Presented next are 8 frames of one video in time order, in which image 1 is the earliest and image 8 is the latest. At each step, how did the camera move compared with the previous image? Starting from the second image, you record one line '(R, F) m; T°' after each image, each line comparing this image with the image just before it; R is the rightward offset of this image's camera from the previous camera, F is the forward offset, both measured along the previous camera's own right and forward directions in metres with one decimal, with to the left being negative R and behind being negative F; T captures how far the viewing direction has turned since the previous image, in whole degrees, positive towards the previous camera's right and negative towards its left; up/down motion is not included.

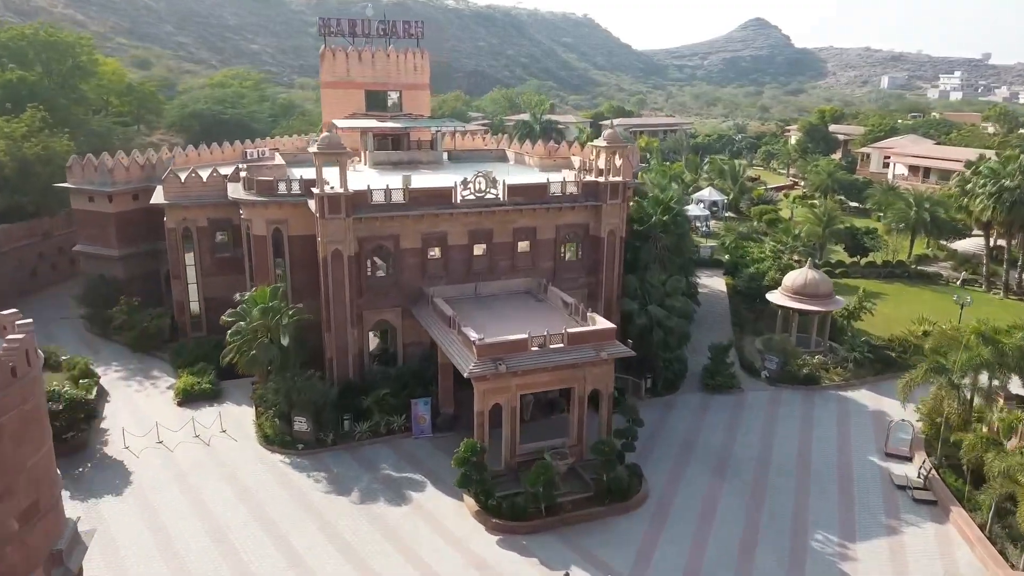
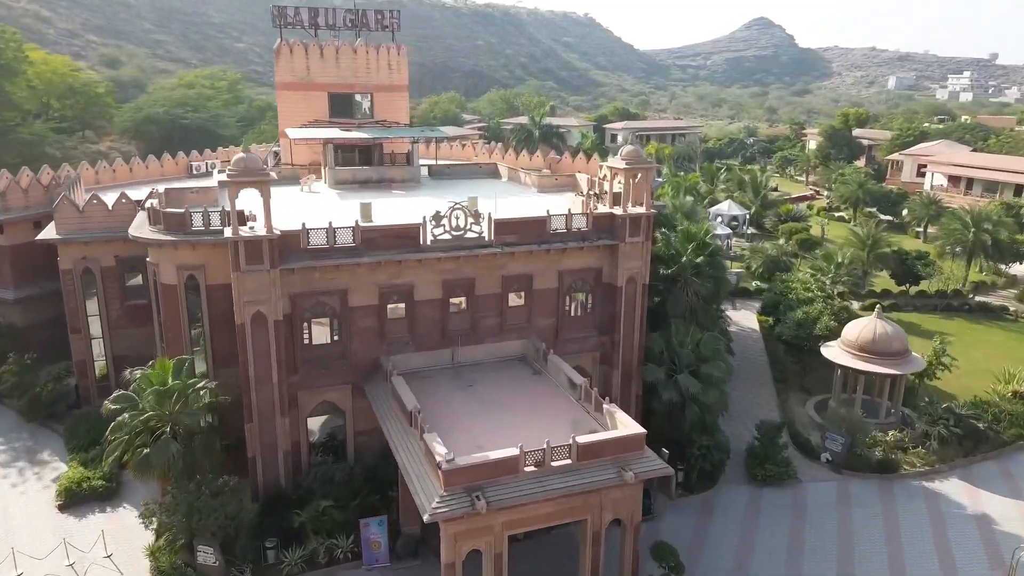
(+0.4, +6.1) m; 0°
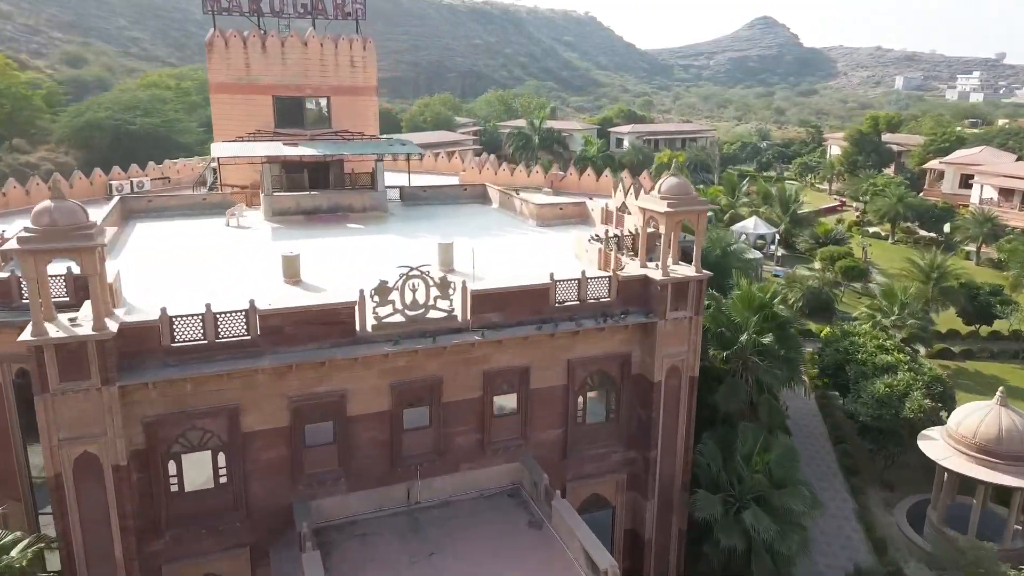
(+0.3, +6.3) m; 0°
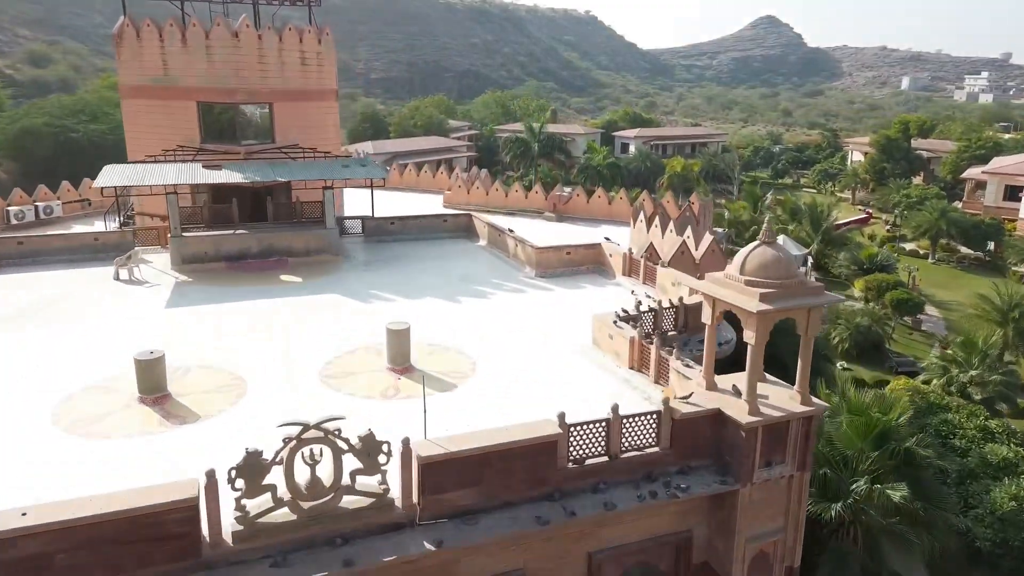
(+0.2, +5.3) m; 0°
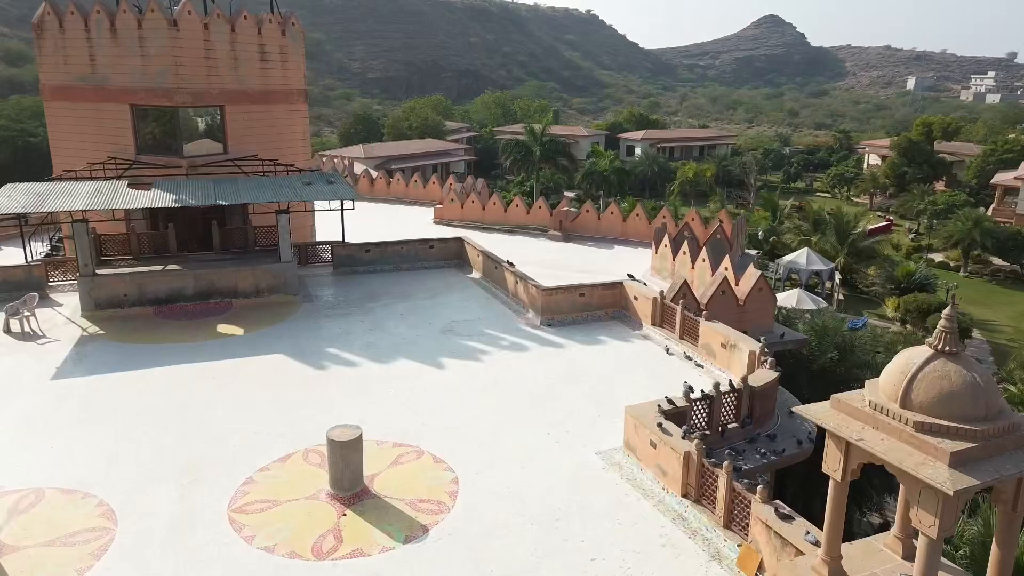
(0.0, +3.3) m; 0°
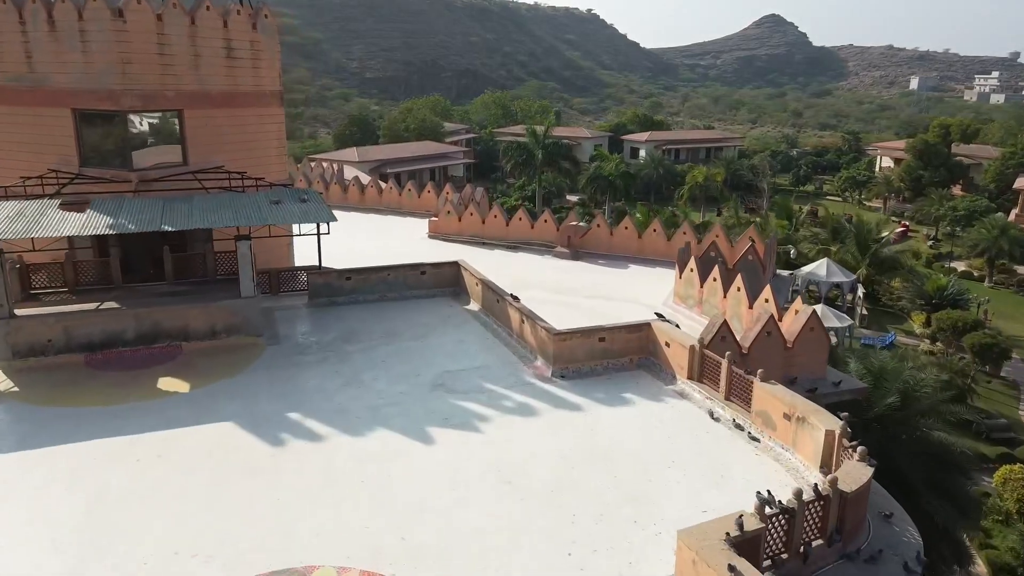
(-0.1, +2.2) m; 0°
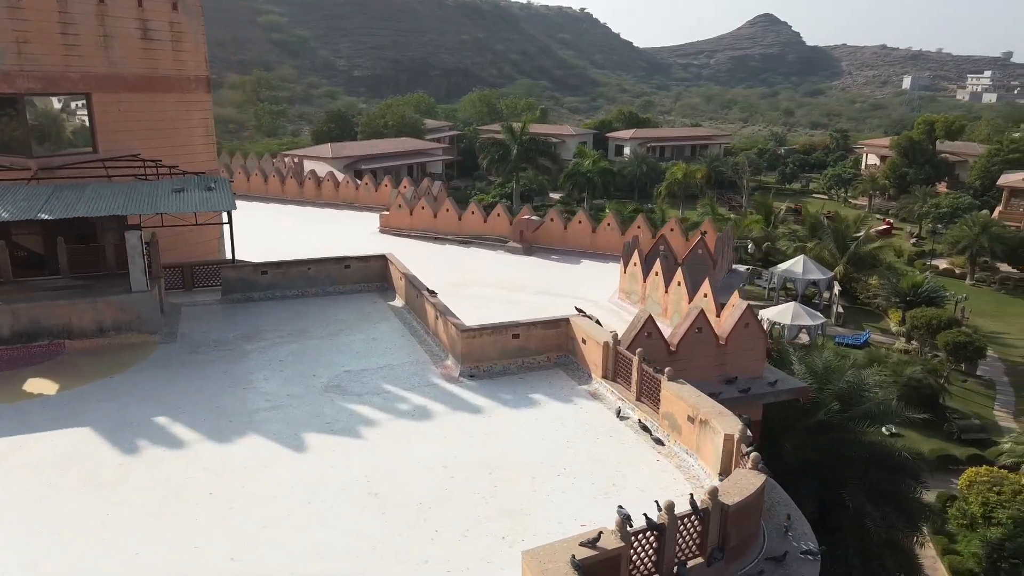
(+1.5, +0.8) m; 0°
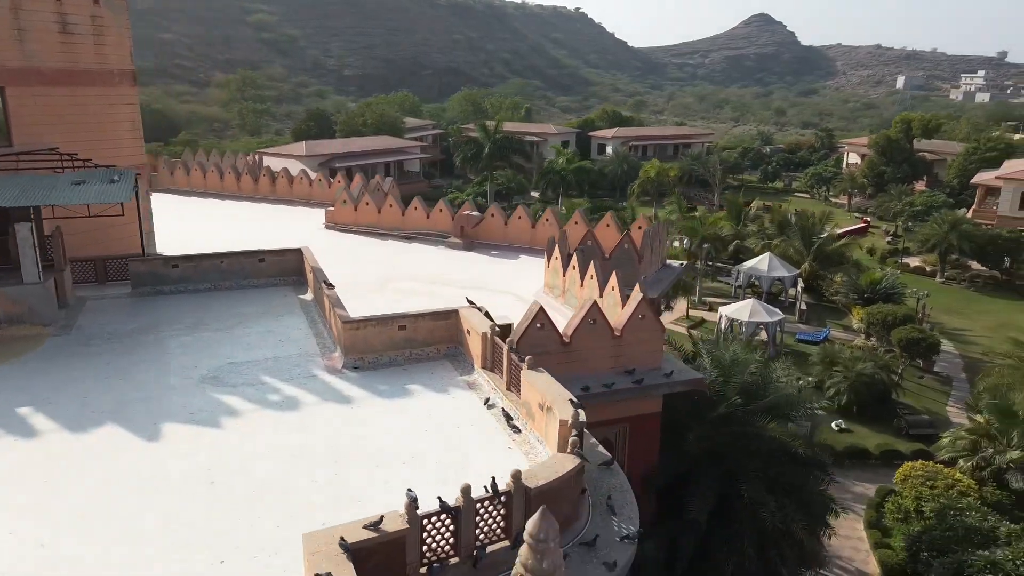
(+1.9, 0.0) m; 0°
